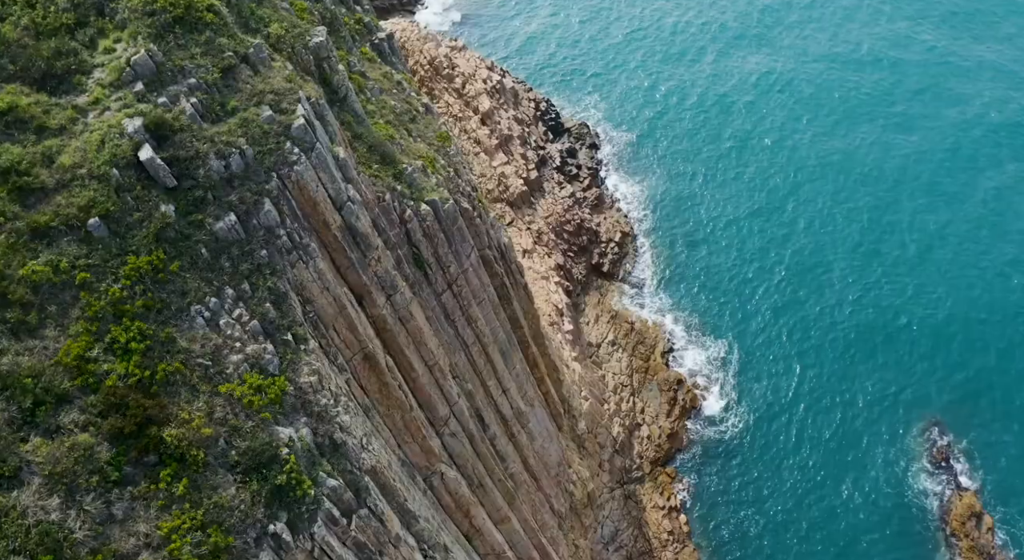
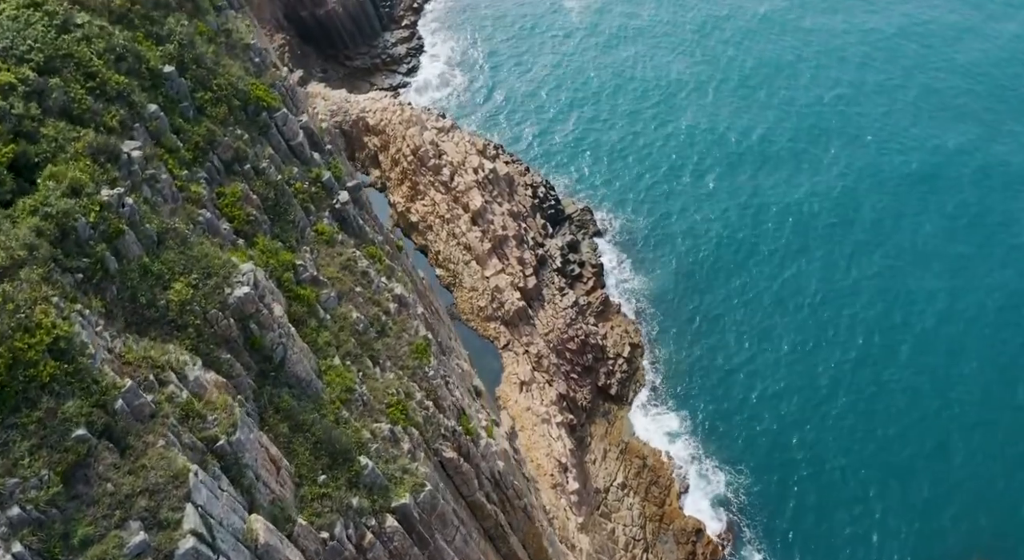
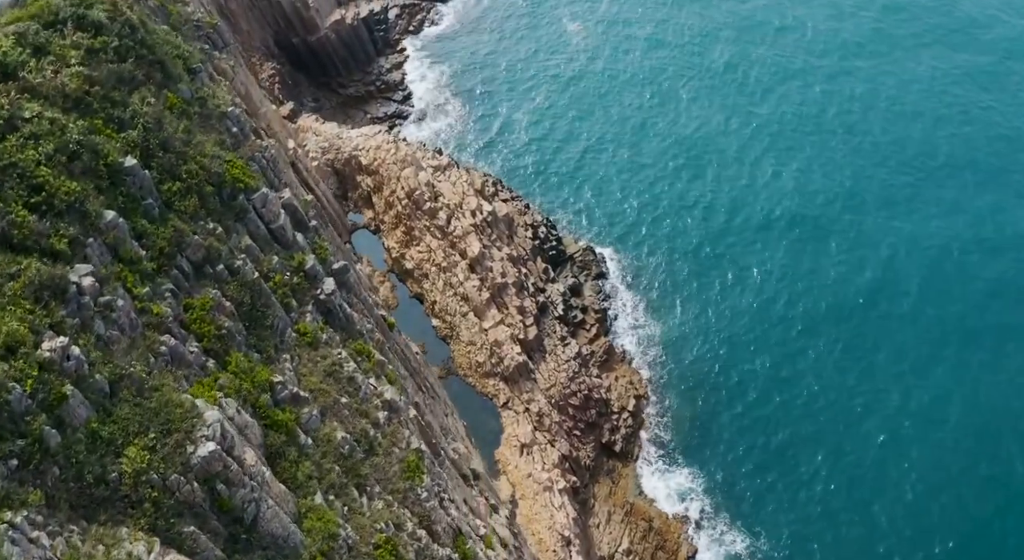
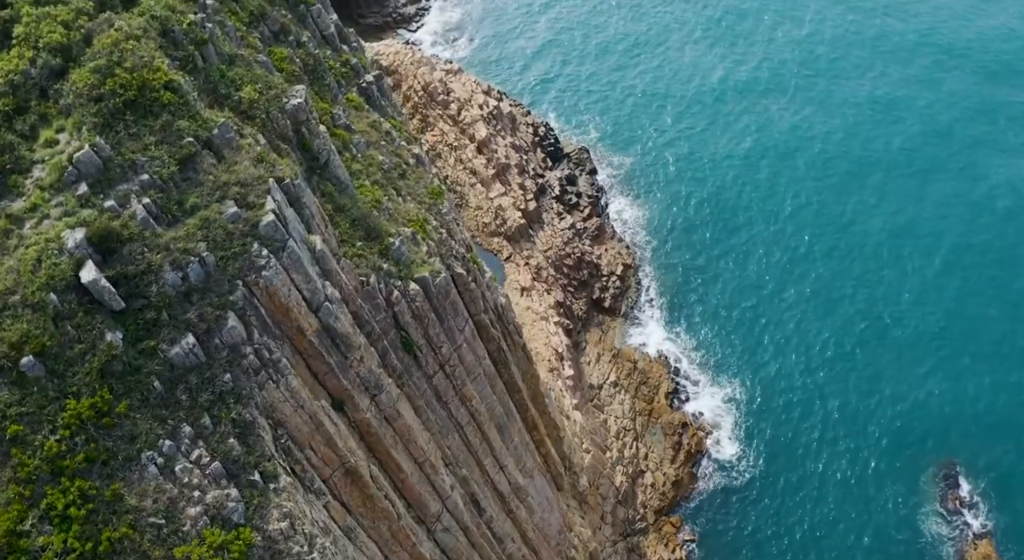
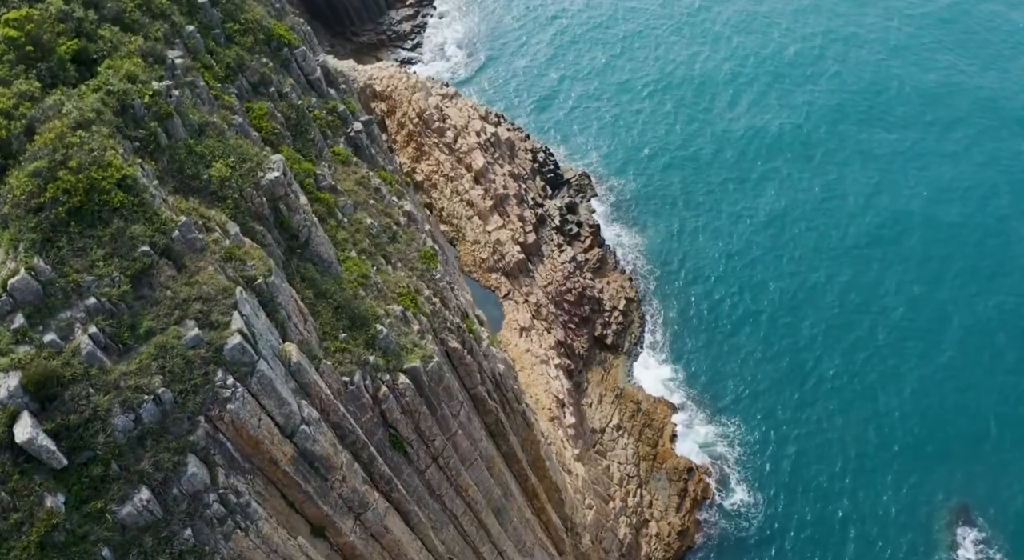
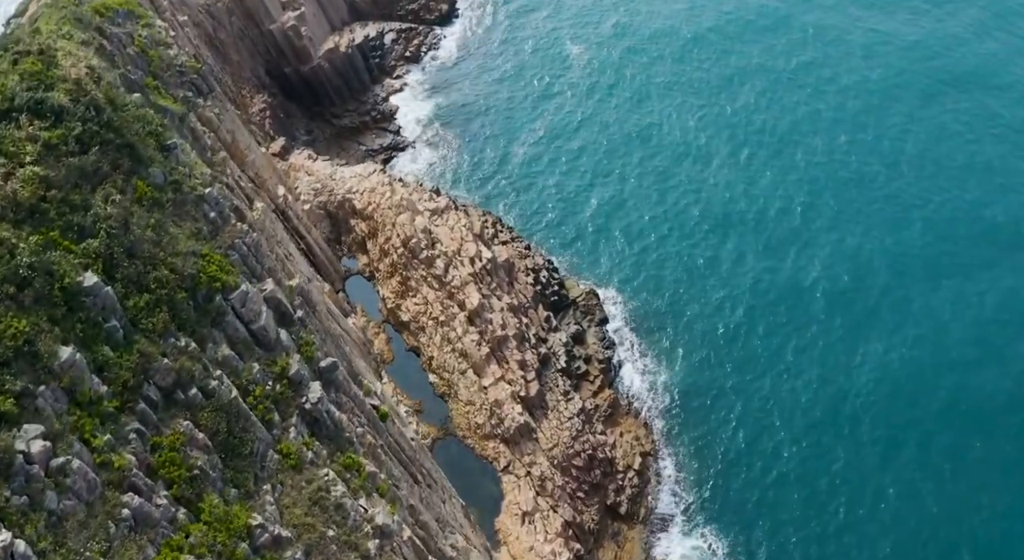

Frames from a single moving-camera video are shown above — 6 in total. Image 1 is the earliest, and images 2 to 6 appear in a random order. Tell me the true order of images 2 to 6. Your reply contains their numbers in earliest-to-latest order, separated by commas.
4, 5, 2, 3, 6
